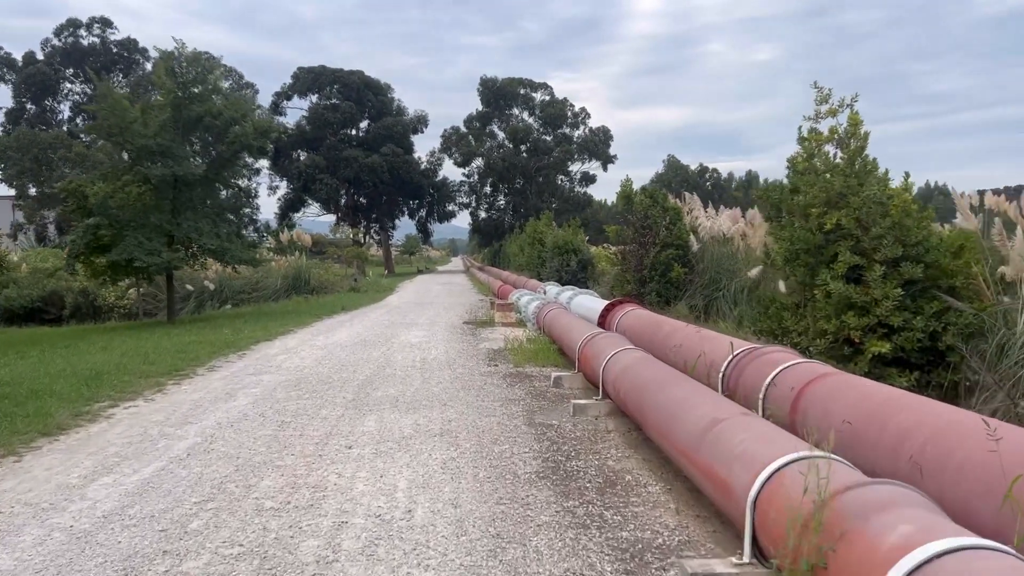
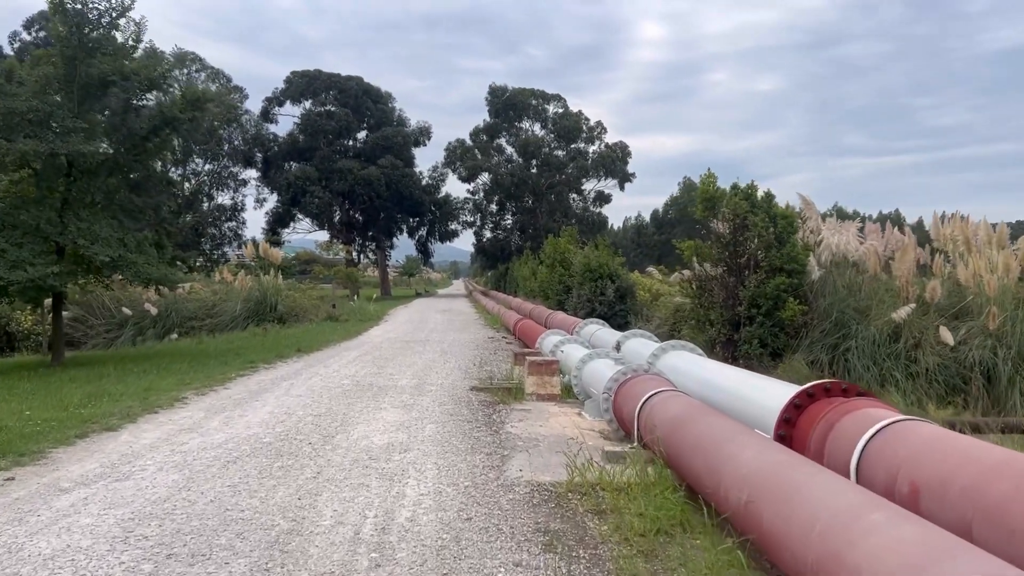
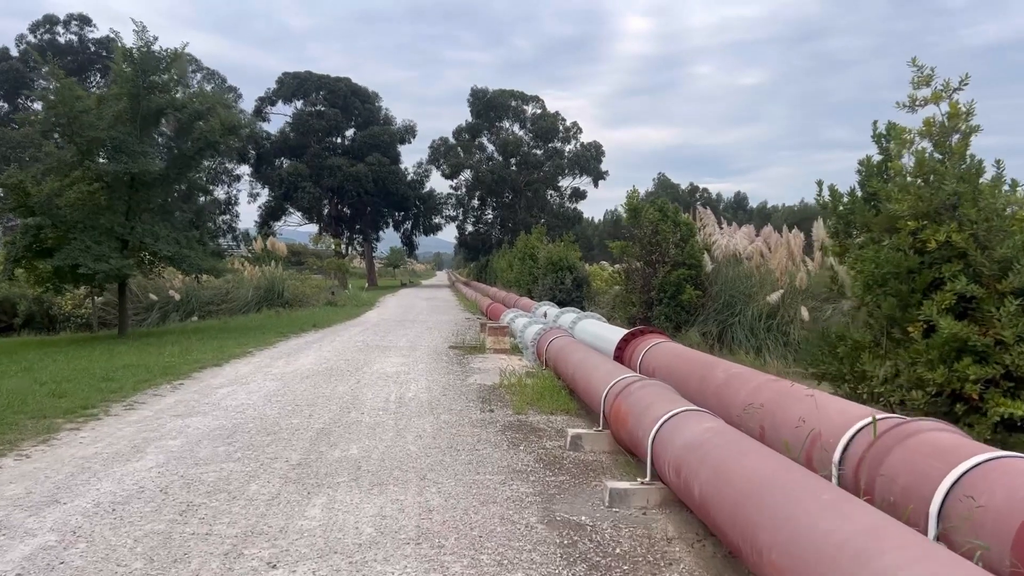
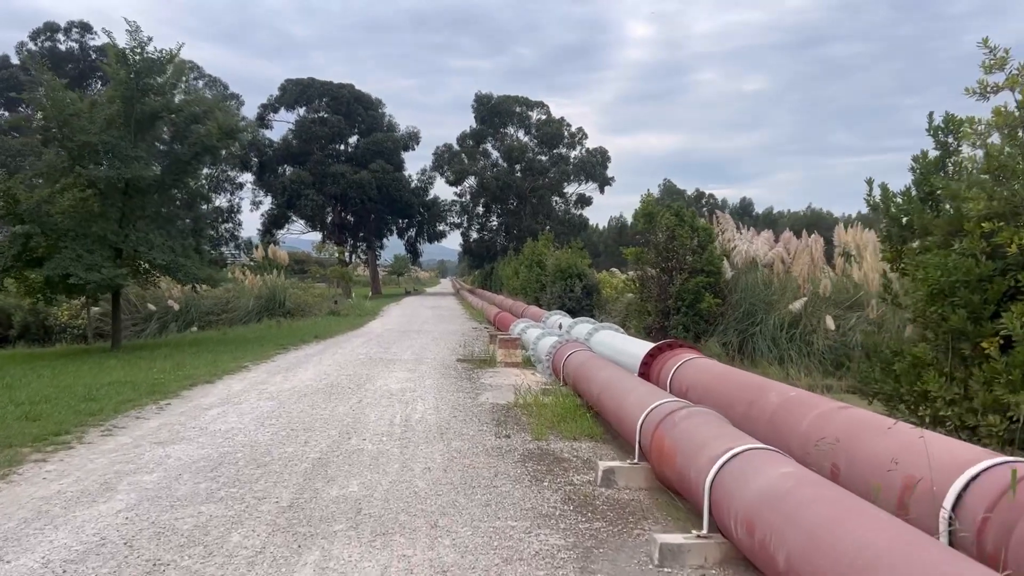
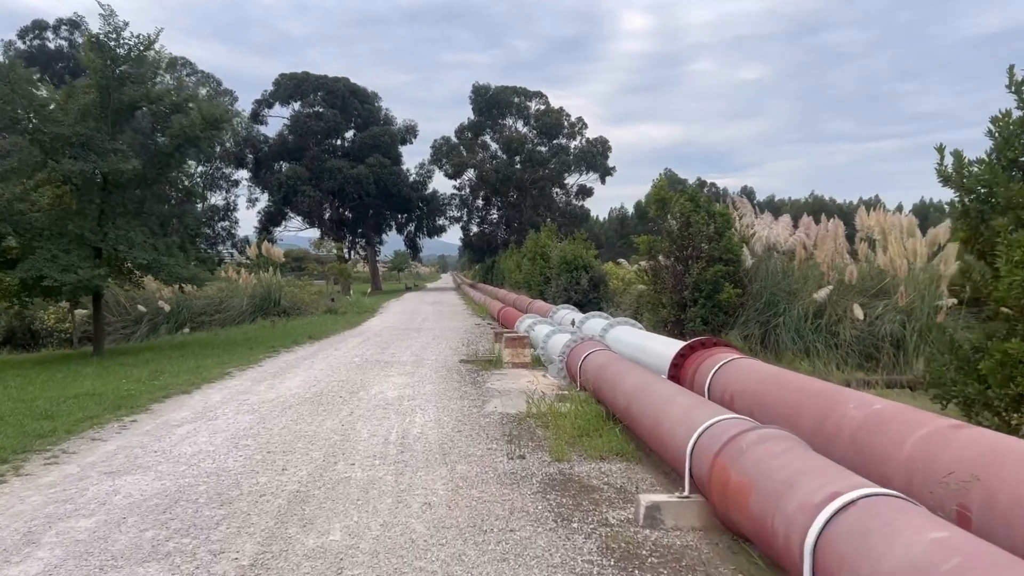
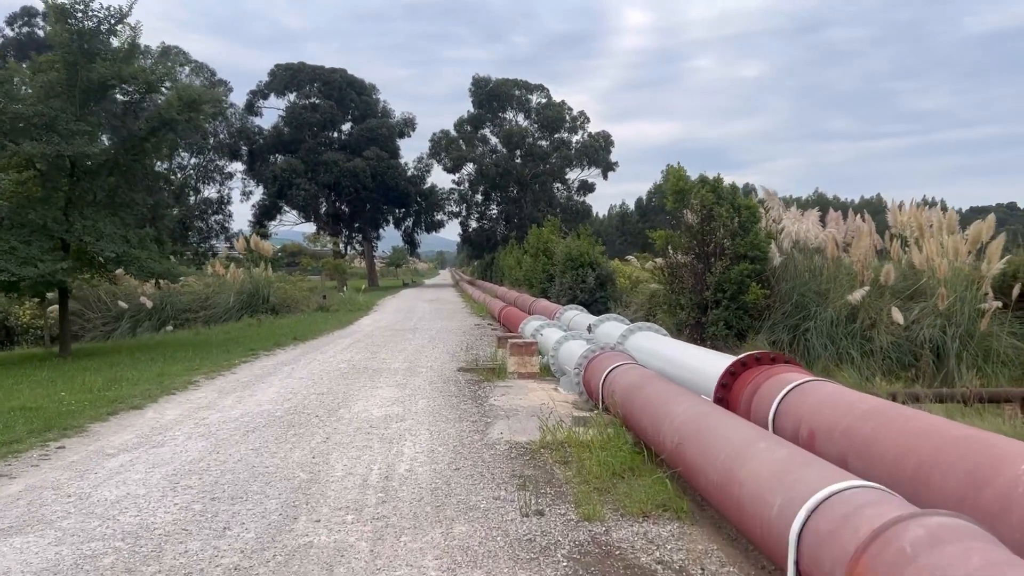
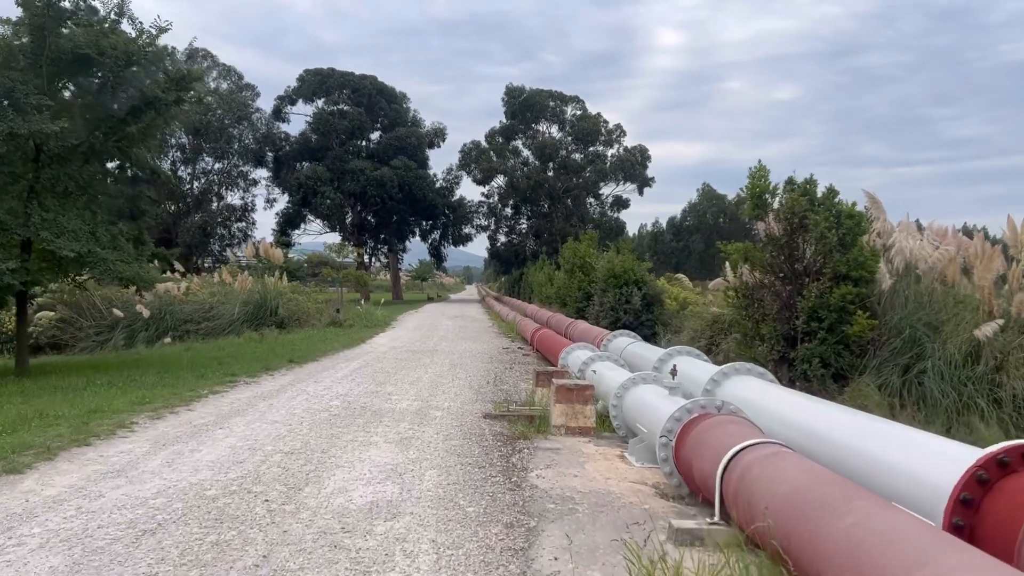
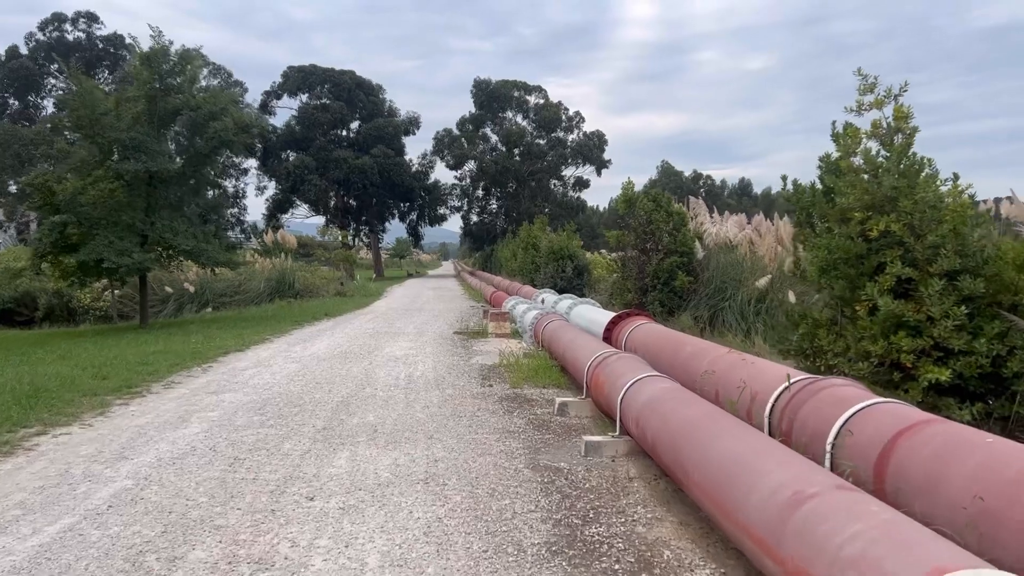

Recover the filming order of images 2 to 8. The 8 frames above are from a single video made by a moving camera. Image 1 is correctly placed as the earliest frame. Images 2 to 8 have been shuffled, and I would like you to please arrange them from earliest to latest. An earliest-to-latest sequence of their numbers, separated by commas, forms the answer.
8, 3, 4, 5, 6, 2, 7
